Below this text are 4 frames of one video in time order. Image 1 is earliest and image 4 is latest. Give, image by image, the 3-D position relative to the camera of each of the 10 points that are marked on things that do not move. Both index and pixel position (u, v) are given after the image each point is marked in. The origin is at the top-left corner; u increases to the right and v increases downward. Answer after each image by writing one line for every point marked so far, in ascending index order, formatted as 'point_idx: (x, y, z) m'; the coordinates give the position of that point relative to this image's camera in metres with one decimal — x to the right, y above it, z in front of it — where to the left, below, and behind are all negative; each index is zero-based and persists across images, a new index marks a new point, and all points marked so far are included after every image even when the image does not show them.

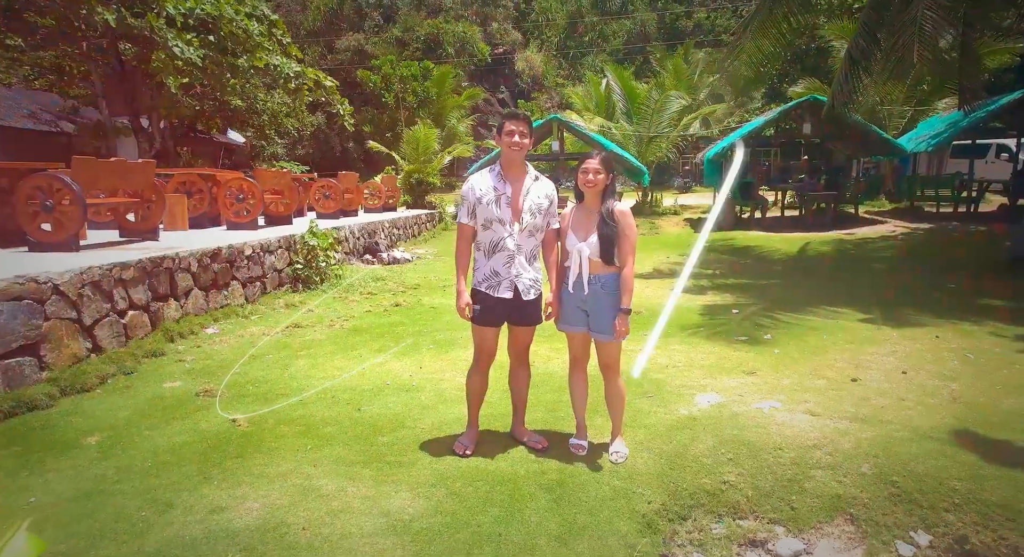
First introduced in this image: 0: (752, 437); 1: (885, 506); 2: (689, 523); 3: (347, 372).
0: (+1.2, -0.7, +2.8) m
1: (+1.5, -0.9, +2.2) m
2: (+0.7, -1.0, +2.2) m
3: (-1.1, -0.6, +3.7) m
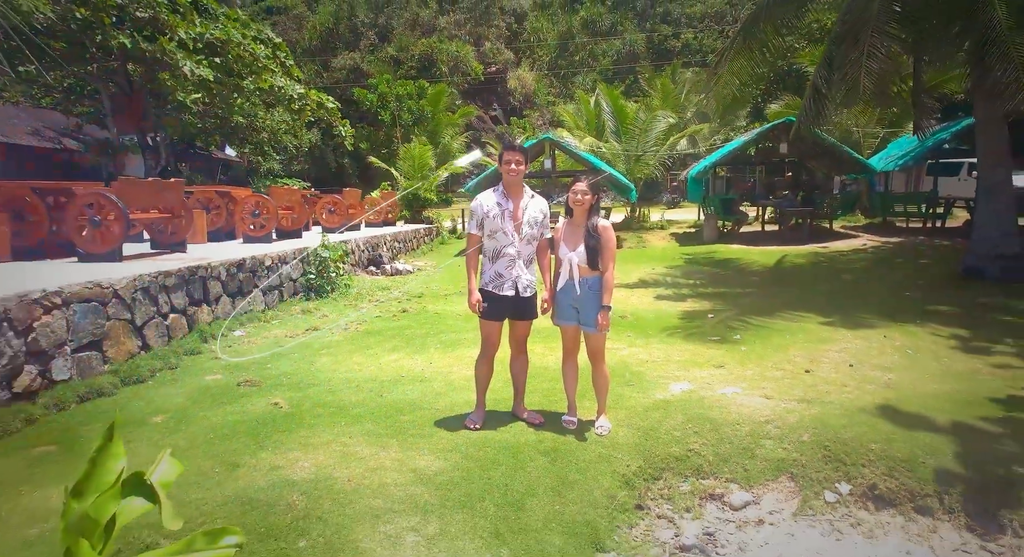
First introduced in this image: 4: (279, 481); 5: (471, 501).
0: (+1.2, -0.7, +3.3) m
1: (+1.5, -0.9, +2.8) m
2: (+0.7, -1.0, +2.7) m
3: (-1.1, -0.6, +4.2) m
4: (-1.0, -0.9, +2.5) m
5: (-0.2, -0.9, +2.4) m
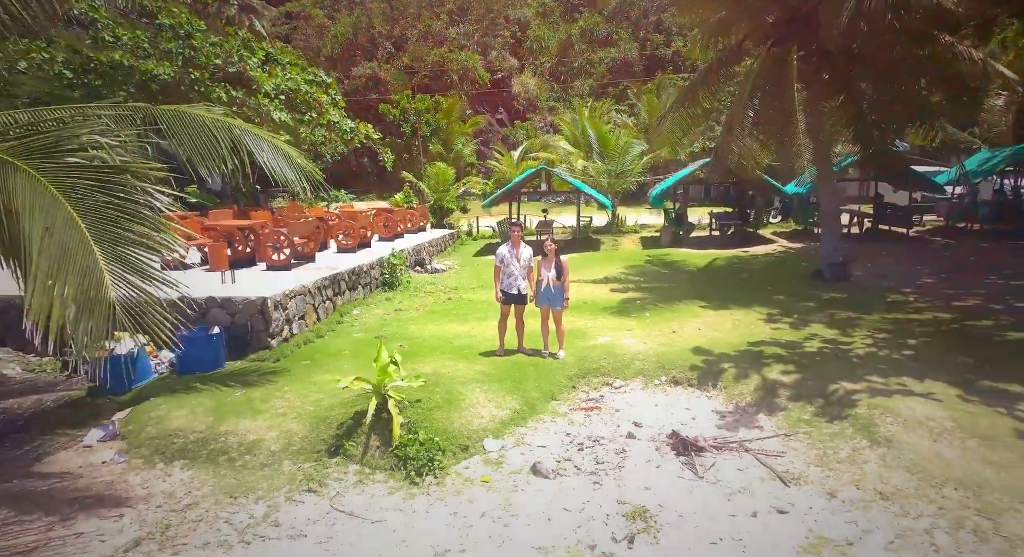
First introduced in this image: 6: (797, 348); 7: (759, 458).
0: (+1.2, -0.8, +6.8) m
1: (+1.5, -1.0, +6.2) m
2: (+0.8, -1.0, +6.2) m
3: (-1.0, -0.7, +7.7) m
4: (-1.0, -1.0, +6.0) m
5: (-0.1, -1.0, +5.9) m
6: (+3.1, -0.8, +6.4) m
7: (+1.9, -1.4, +4.5) m
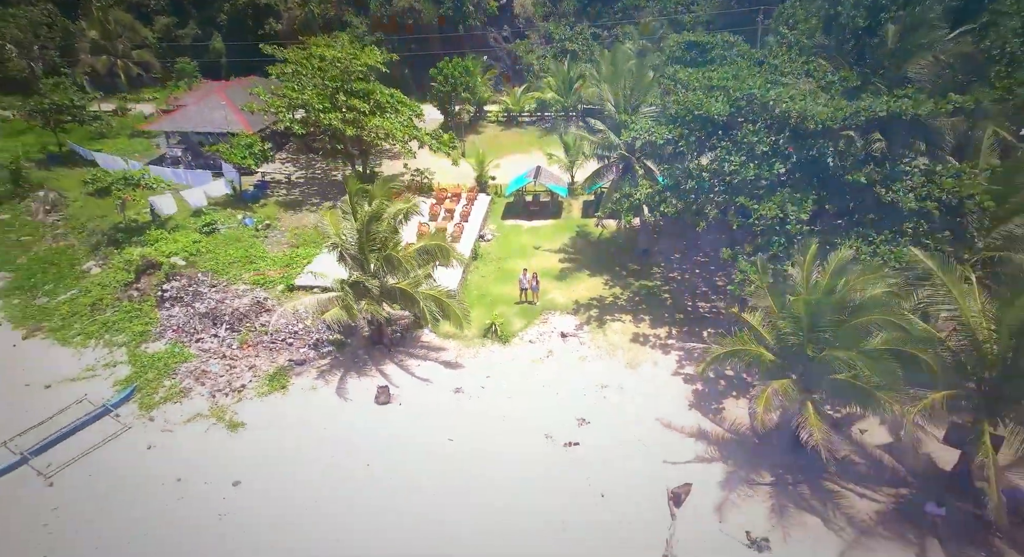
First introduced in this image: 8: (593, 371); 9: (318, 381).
0: (+1.6, -0.7, +22.8) m
1: (+2.0, -1.1, +22.4) m
2: (+1.2, -1.2, +22.4) m
3: (-0.6, -0.3, +23.6) m
4: (-0.5, -1.2, +22.1) m
5: (+0.3, -1.2, +22.1) m
6: (+3.5, -0.8, +22.5) m
7: (+2.4, -2.1, +20.9) m
8: (+2.6, -3.0, +19.5) m
9: (-6.3, -3.3, +18.9) m
